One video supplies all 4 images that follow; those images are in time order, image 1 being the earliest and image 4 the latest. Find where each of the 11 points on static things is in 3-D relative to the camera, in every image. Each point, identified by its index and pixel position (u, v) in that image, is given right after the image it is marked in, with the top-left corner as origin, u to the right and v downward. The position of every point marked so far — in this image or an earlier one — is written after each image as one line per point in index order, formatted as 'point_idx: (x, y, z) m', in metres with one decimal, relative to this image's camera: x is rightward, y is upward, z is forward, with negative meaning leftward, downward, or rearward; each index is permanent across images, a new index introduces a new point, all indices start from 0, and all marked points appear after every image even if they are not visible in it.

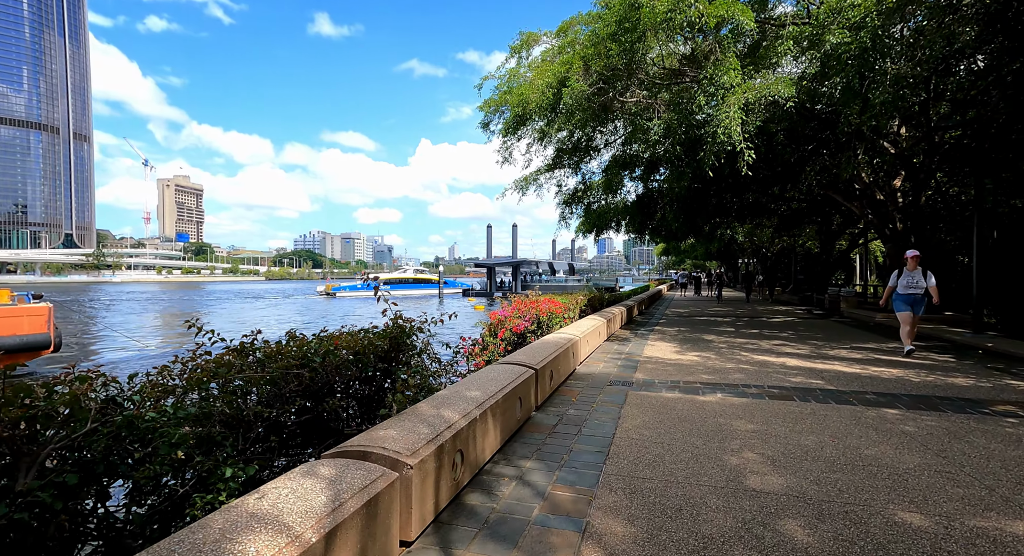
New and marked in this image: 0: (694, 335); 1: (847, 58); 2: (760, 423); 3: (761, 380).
0: (+3.8, -1.2, +11.2) m
1: (+5.2, +3.5, +8.3) m
2: (+2.0, -1.2, +4.3) m
3: (+3.0, -1.2, +6.4) m
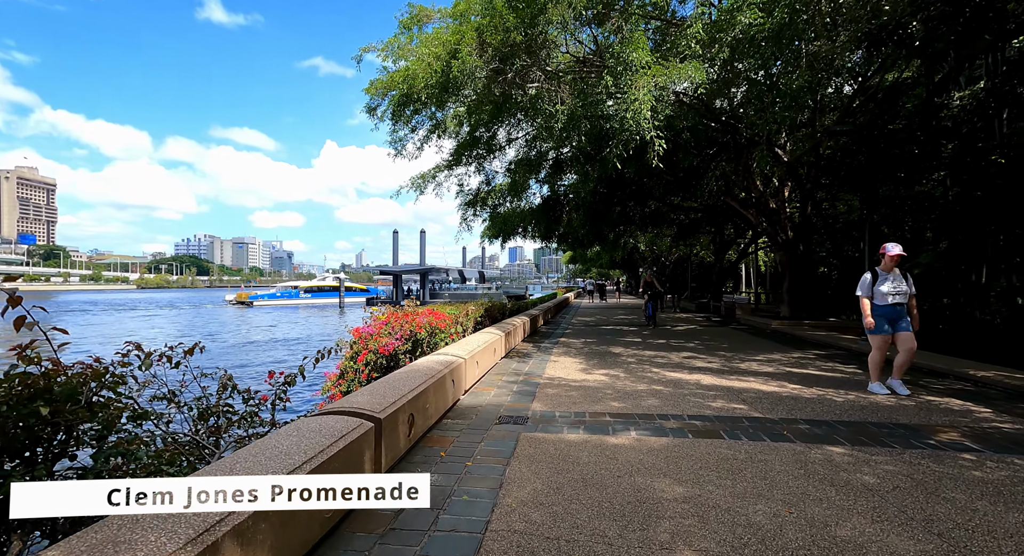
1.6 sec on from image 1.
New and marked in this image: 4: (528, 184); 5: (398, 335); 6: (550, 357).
0: (+1.7, -1.3, +10.3) m
1: (+3.6, +3.4, +7.7) m
2: (+1.1, -1.2, +3.2) m
3: (+1.7, -1.3, +5.4) m
4: (+0.5, +2.9, +16.3) m
5: (-1.3, -0.6, +5.9) m
6: (+0.6, -1.3, +8.9) m
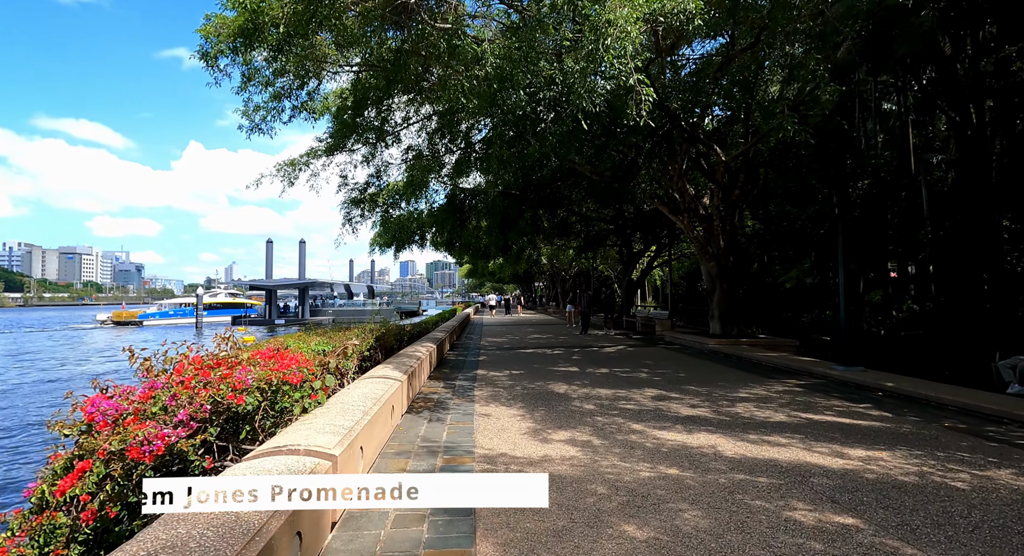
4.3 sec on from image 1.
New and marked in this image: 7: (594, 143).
0: (+0.3, -1.5, +7.6) m
1: (+2.6, +3.2, +5.7) m
2: (+1.1, -1.2, +0.6) m
3: (+1.3, -1.4, +2.8) m
4: (-2.1, +2.5, +13.4) m
5: (-1.7, -0.7, +2.8) m
6: (-0.4, -1.5, +6.1) m
7: (+1.8, +3.0, +11.8) m
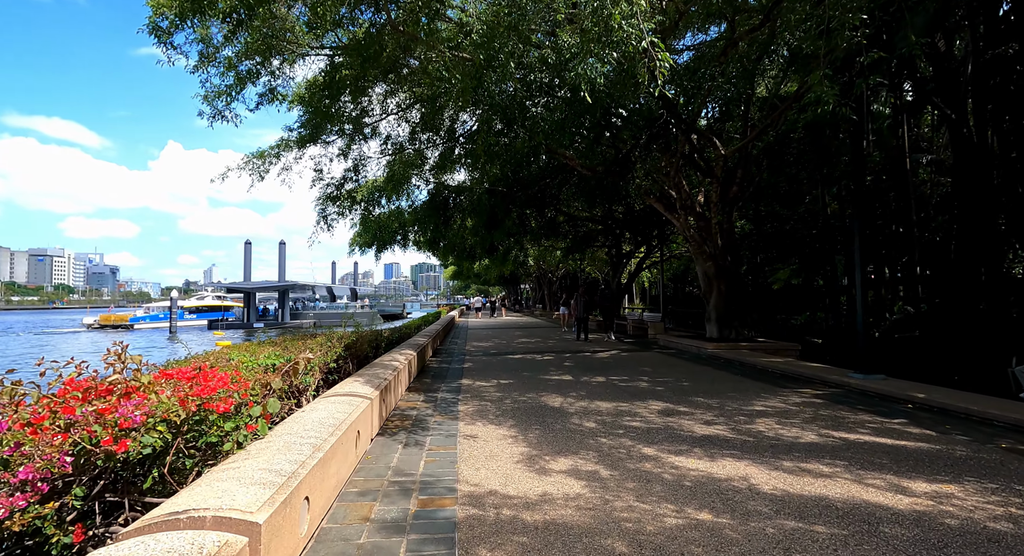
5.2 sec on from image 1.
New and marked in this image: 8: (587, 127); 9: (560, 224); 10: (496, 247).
0: (+0.2, -1.5, +6.8) m
1: (+2.5, +3.2, +4.9) m
2: (+1.2, -1.2, -0.2) m
3: (+1.3, -1.3, +2.1) m
4: (-2.4, +2.5, +12.6) m
5: (-1.7, -0.7, +2.0) m
6: (-0.6, -1.5, +5.3) m
7: (+1.5, +2.9, +11.0) m
8: (+1.5, +3.0, +10.7) m
9: (+1.9, +2.0, +19.5) m
10: (-0.5, +1.1, +18.1) m
